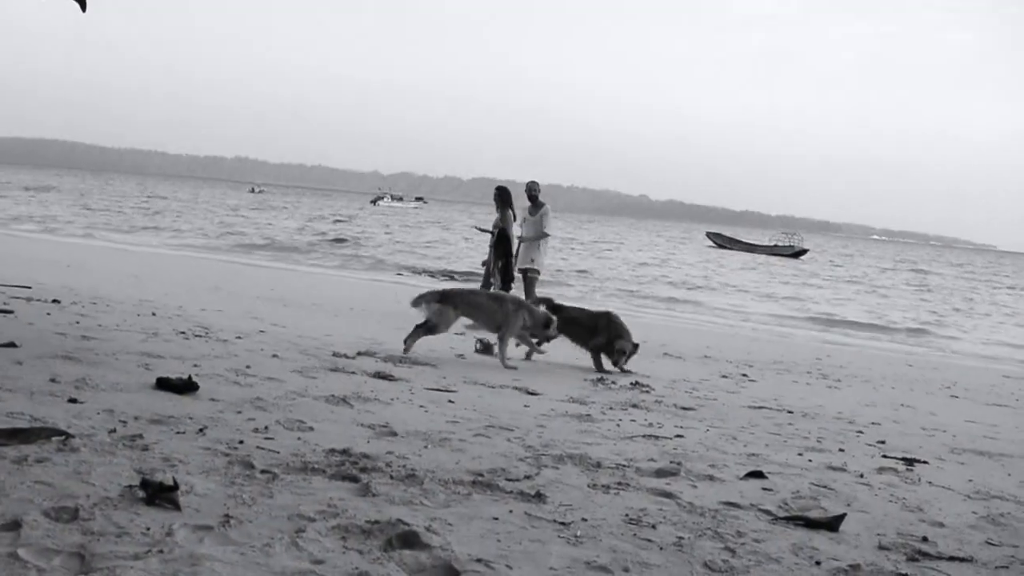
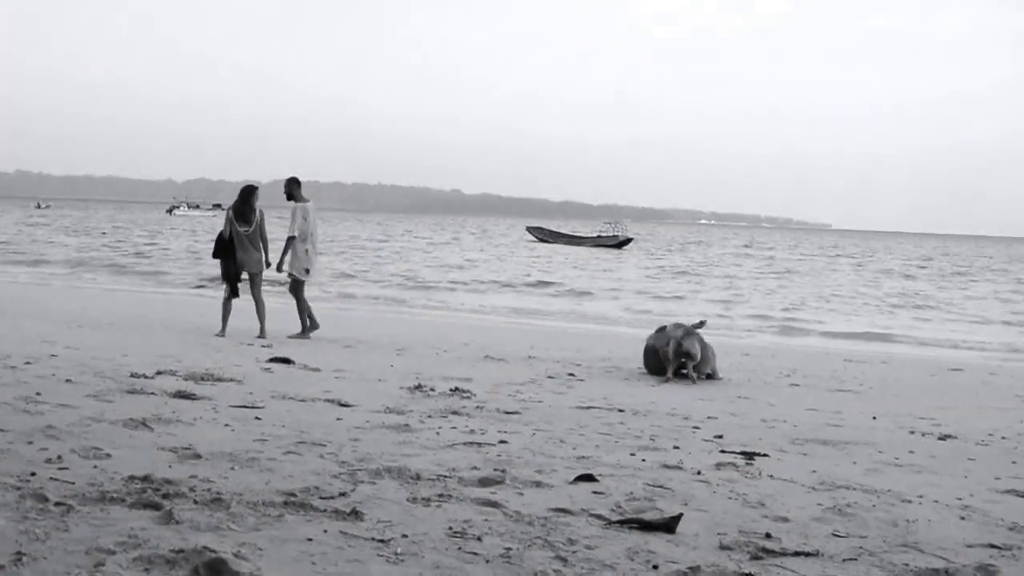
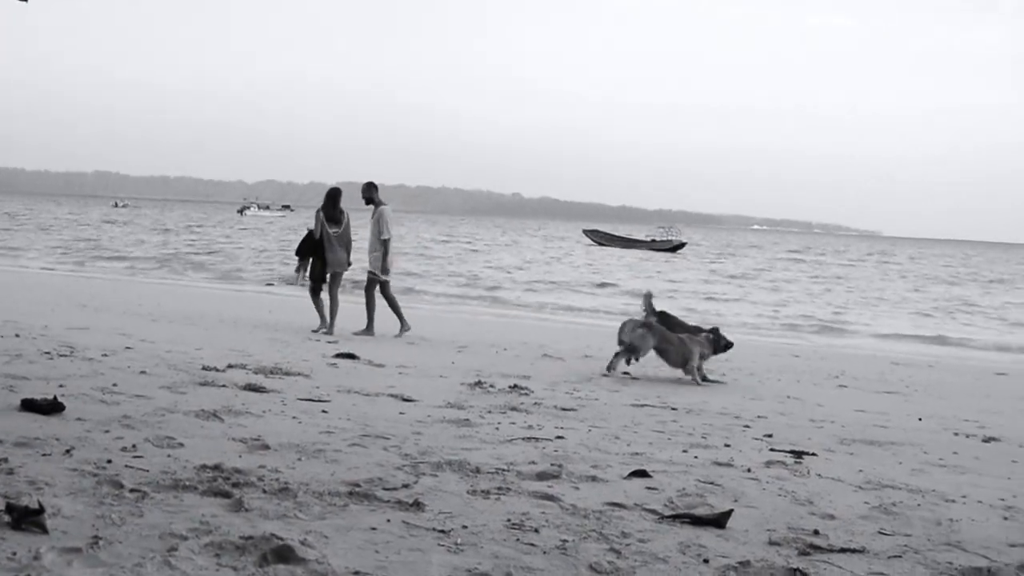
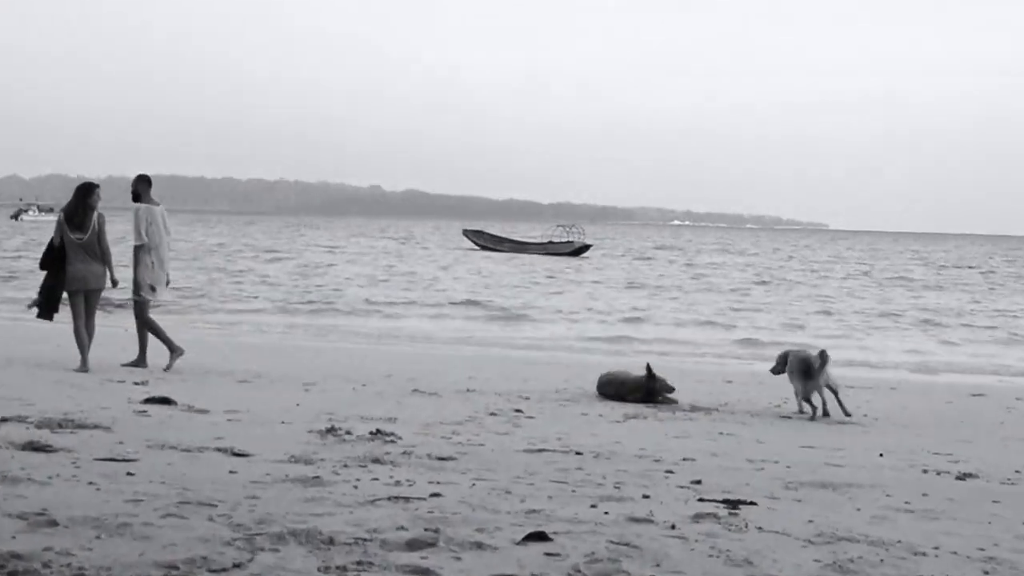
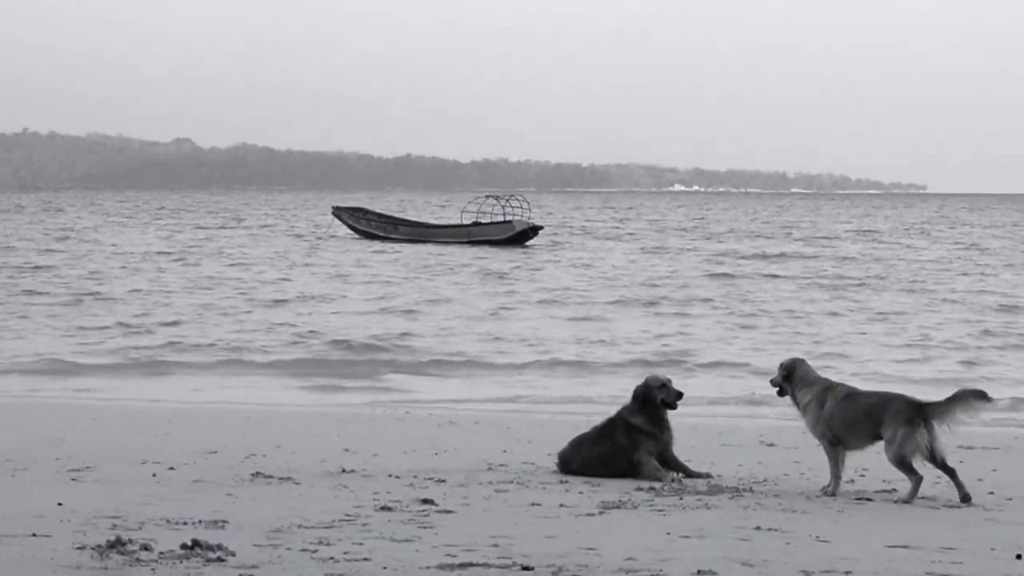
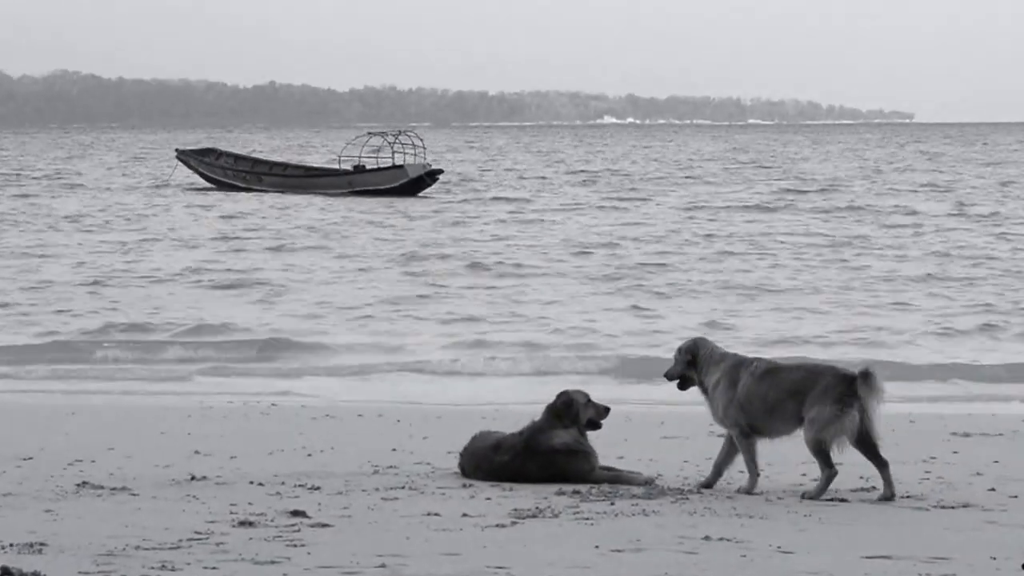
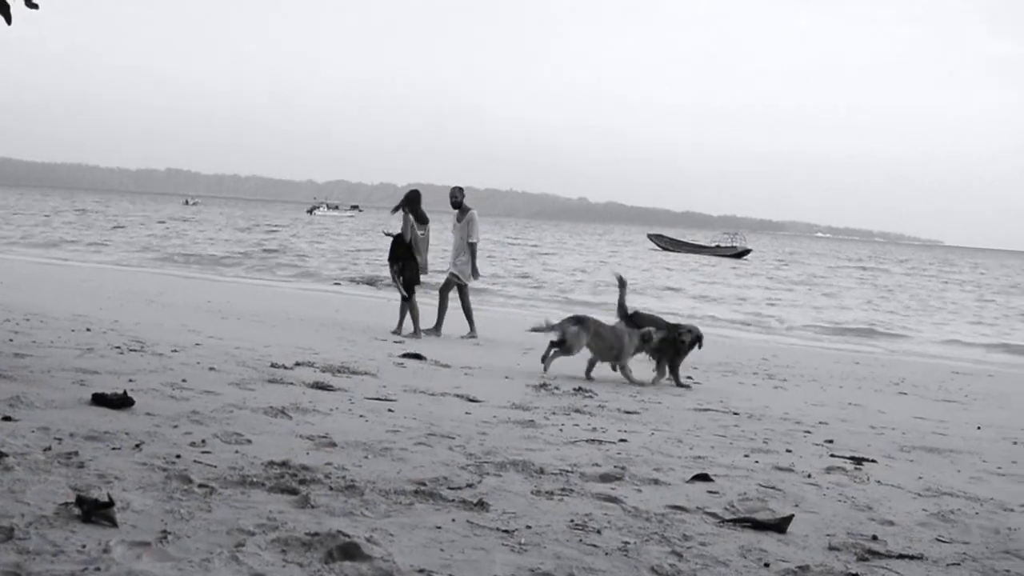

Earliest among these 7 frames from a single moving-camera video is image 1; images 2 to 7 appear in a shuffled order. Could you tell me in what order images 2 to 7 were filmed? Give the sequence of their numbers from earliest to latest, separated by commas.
7, 3, 2, 4, 5, 6
